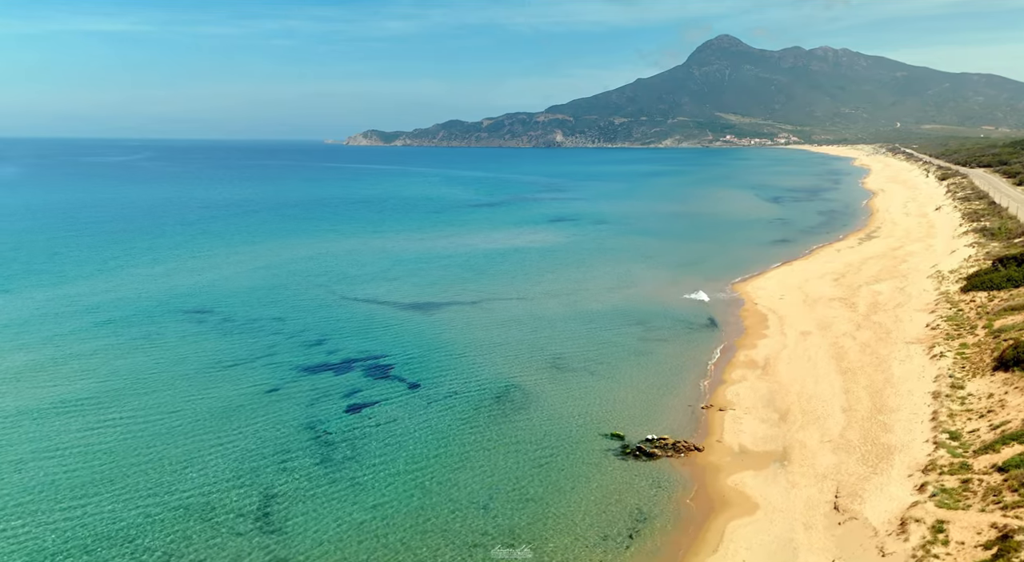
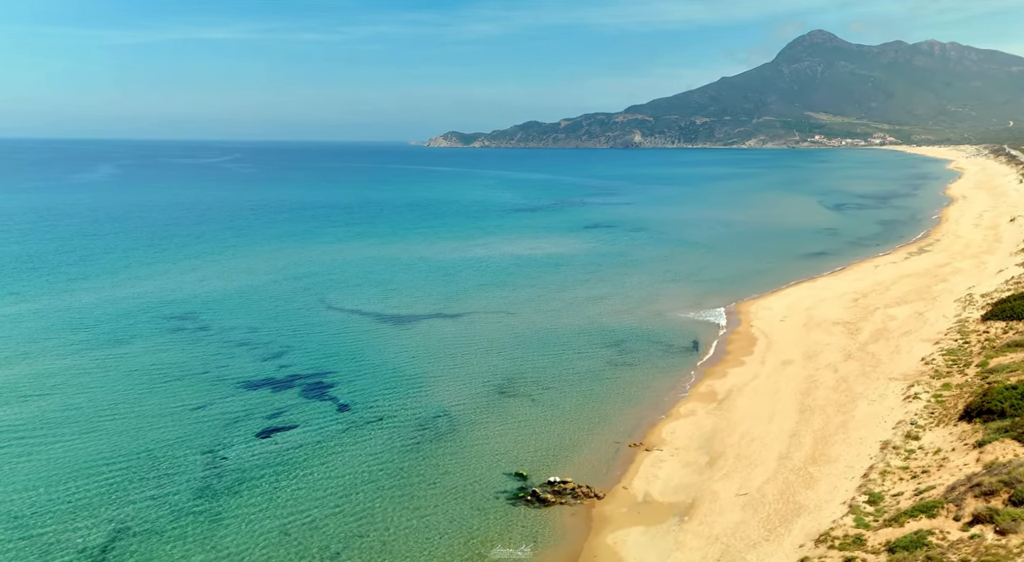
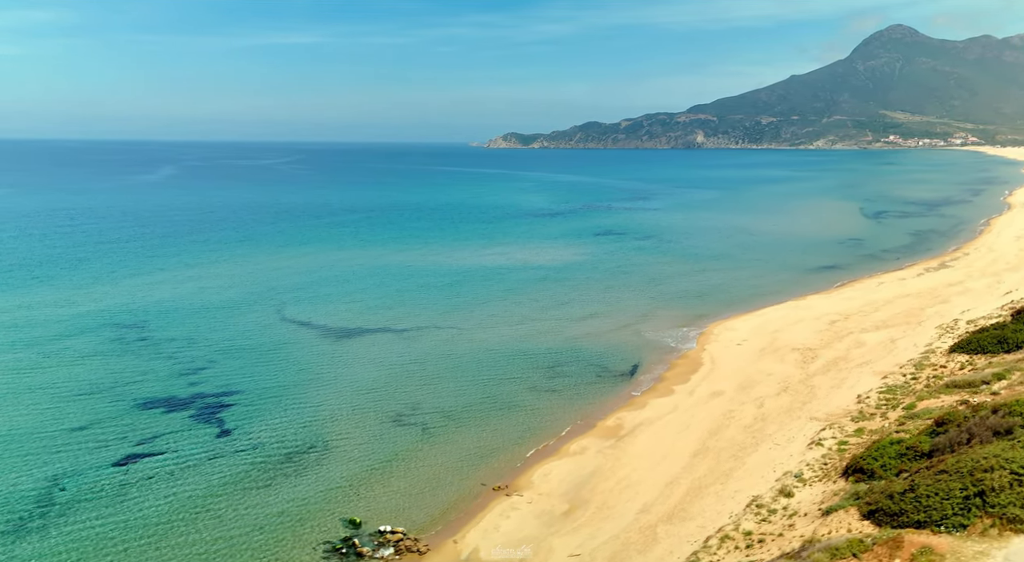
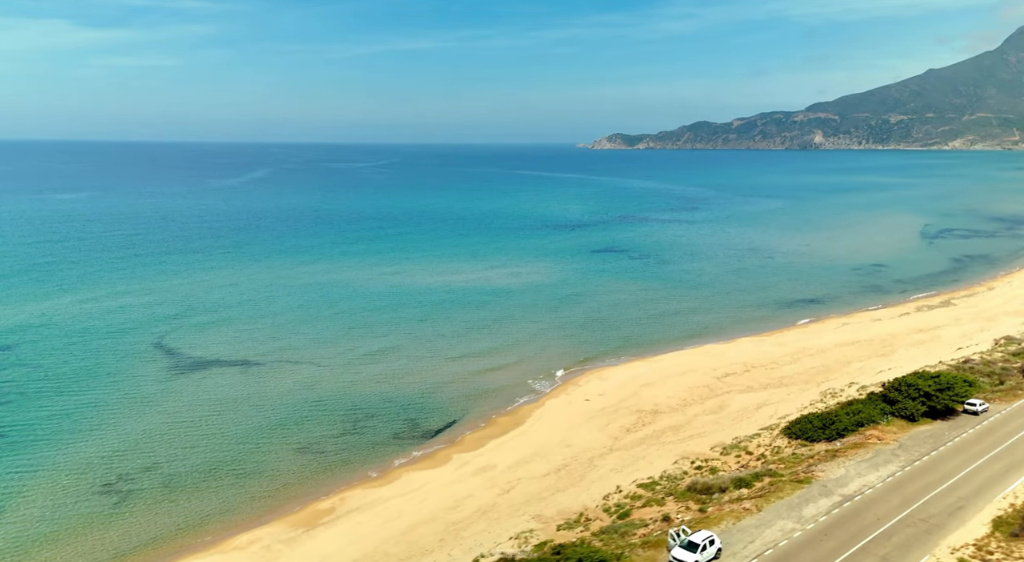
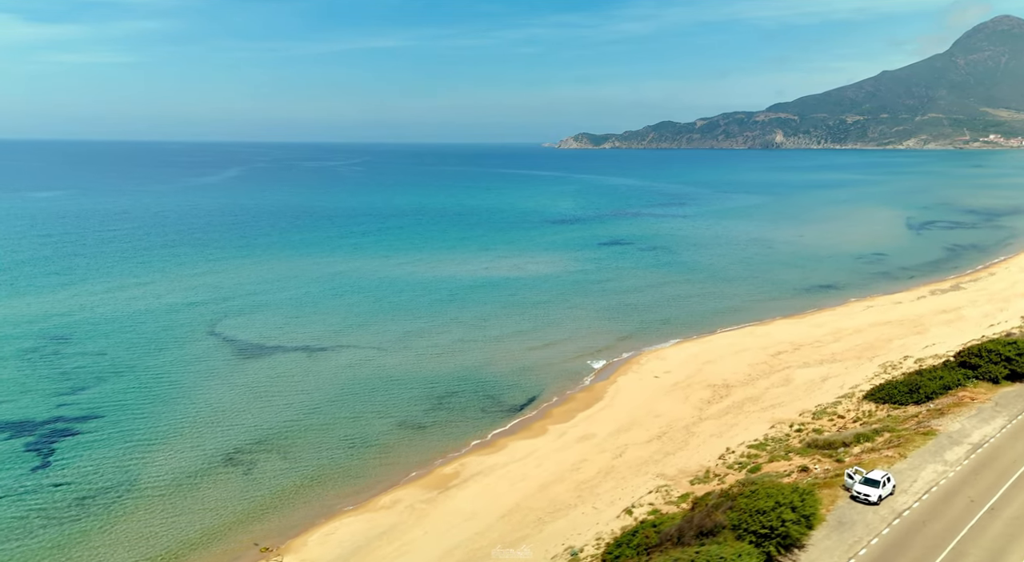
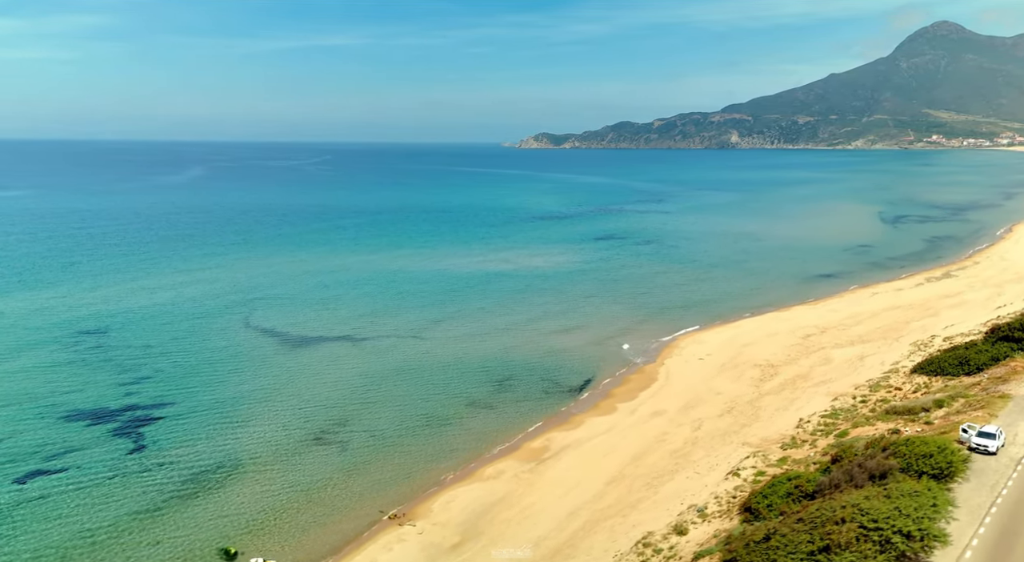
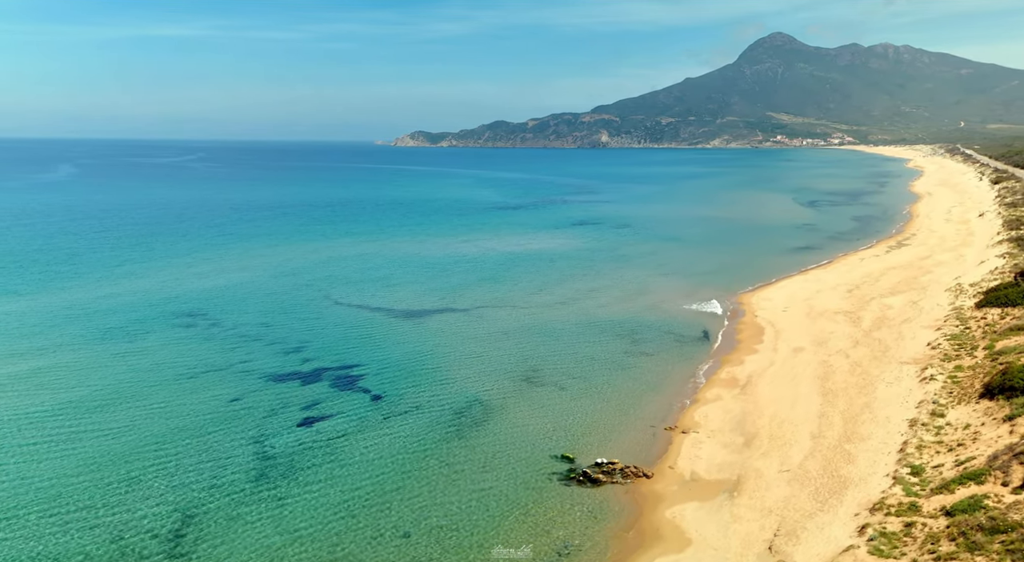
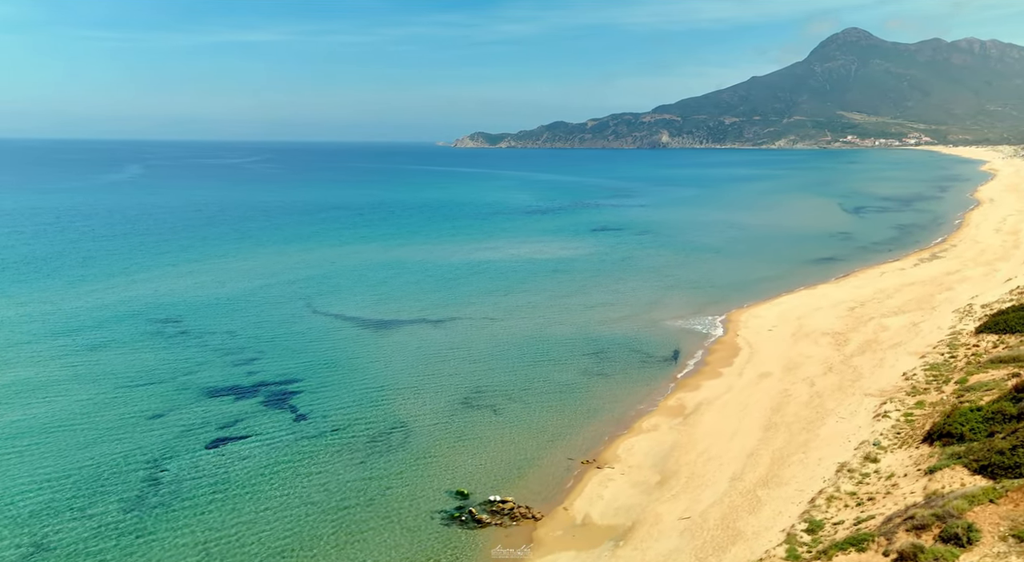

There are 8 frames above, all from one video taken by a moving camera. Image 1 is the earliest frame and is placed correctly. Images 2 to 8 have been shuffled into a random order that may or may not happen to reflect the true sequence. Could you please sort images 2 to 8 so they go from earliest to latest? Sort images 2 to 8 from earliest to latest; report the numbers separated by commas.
7, 2, 8, 3, 6, 5, 4
